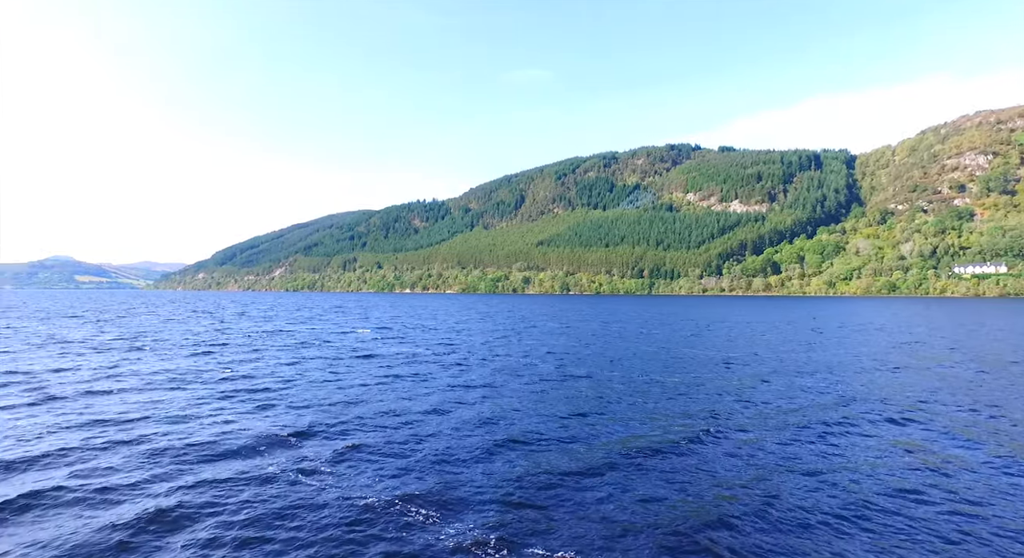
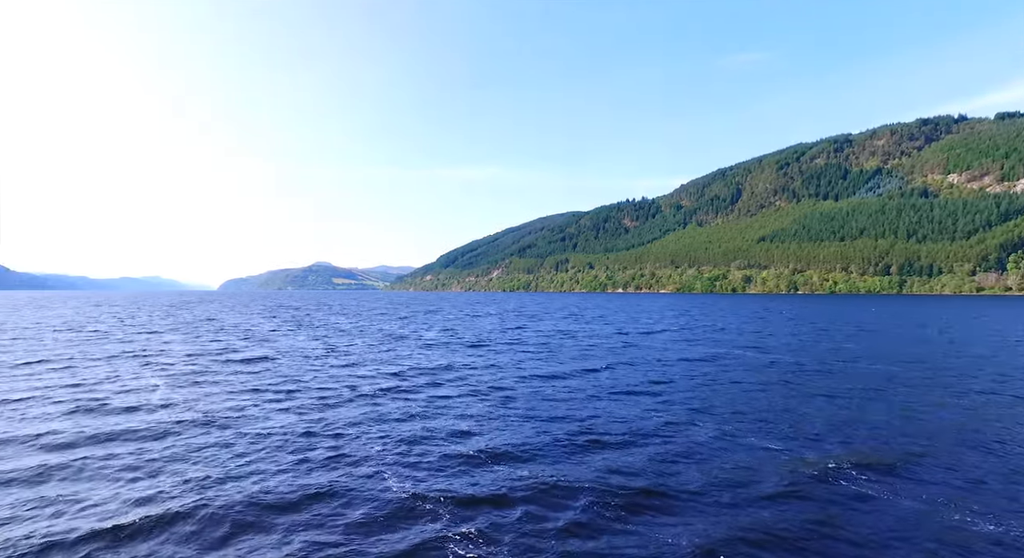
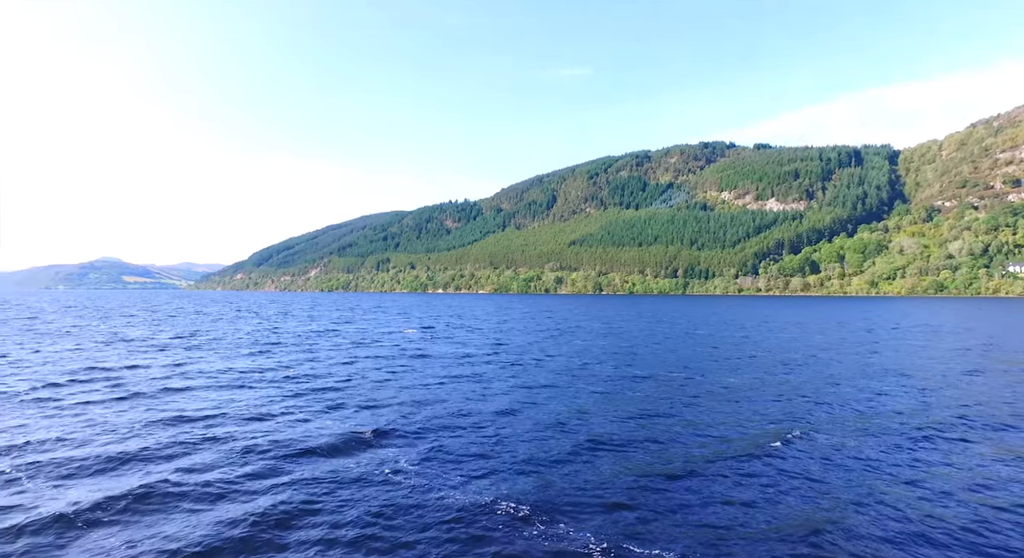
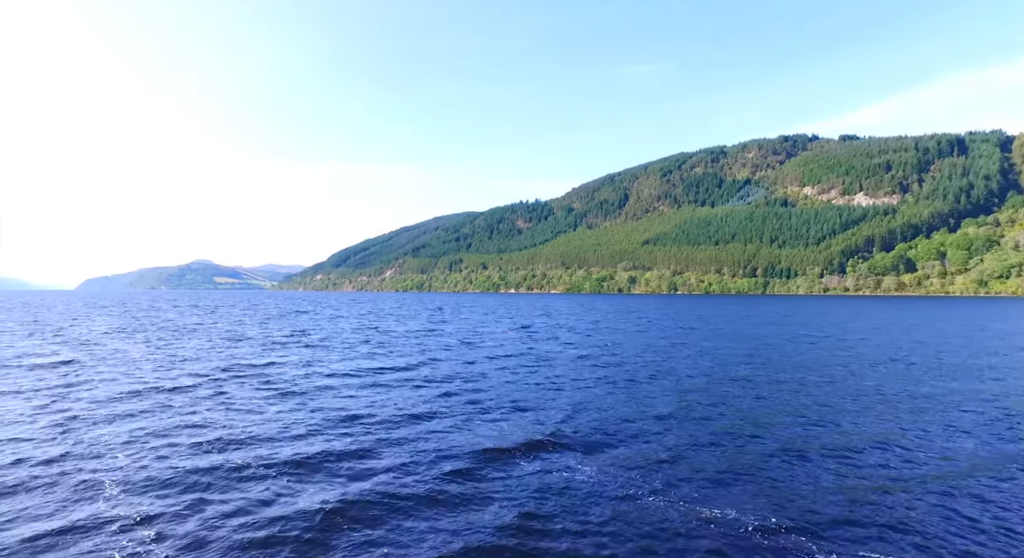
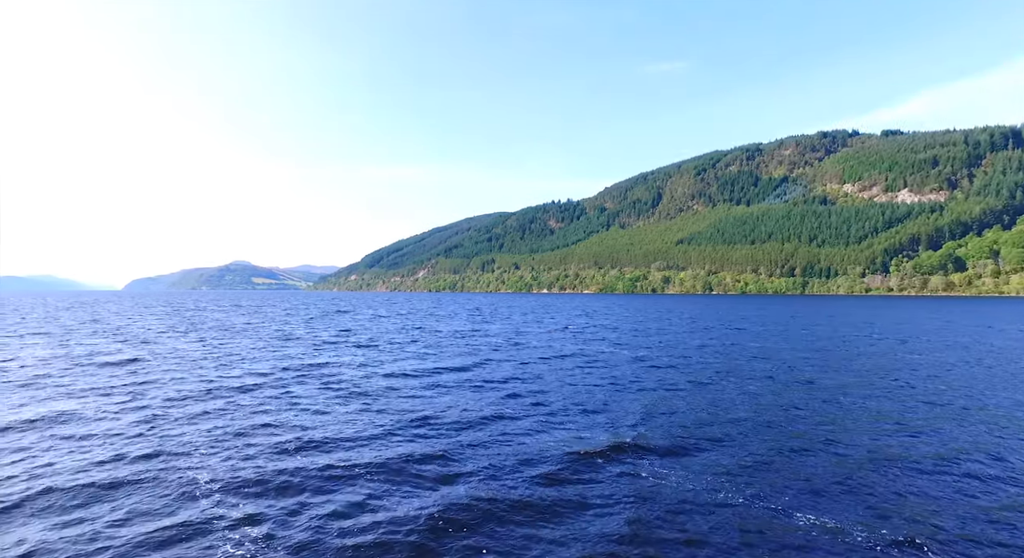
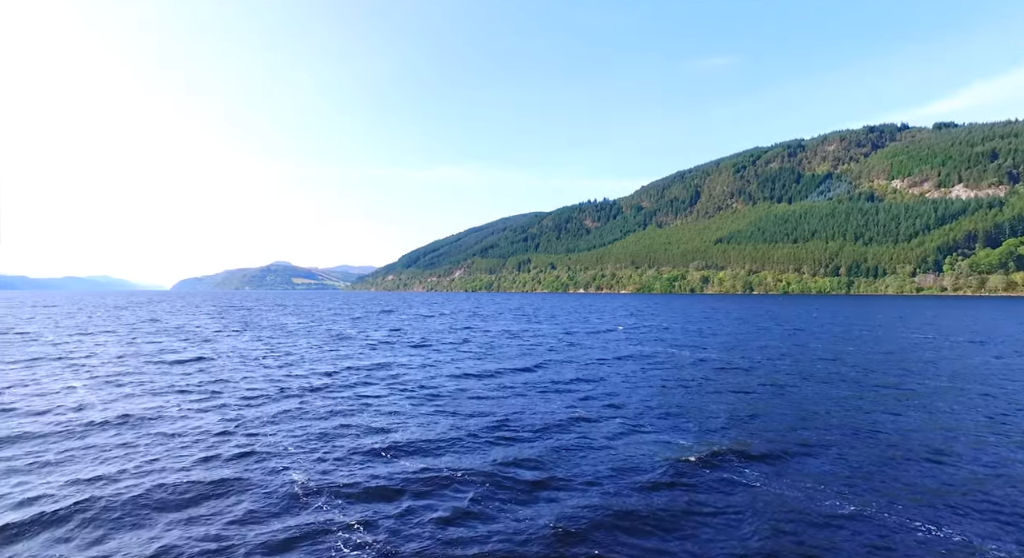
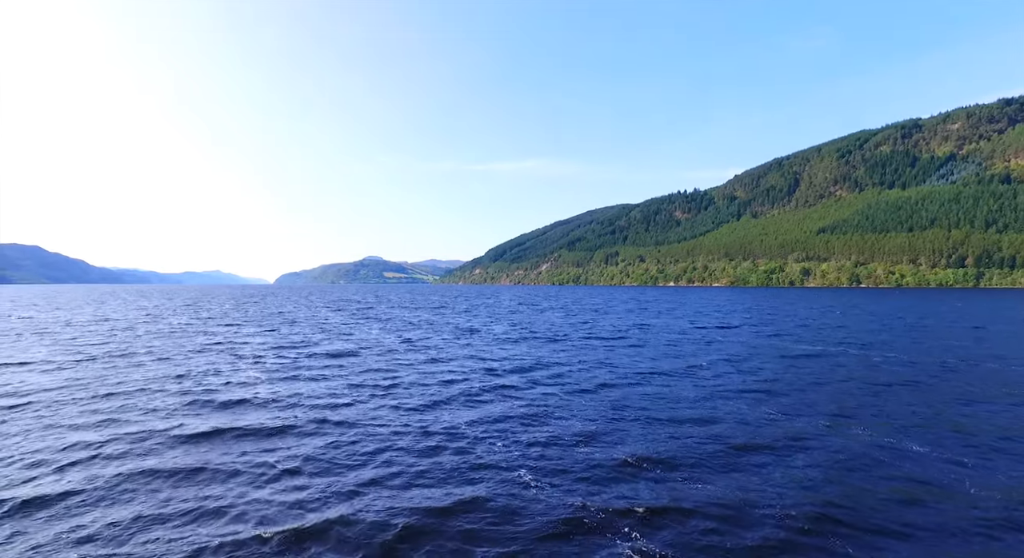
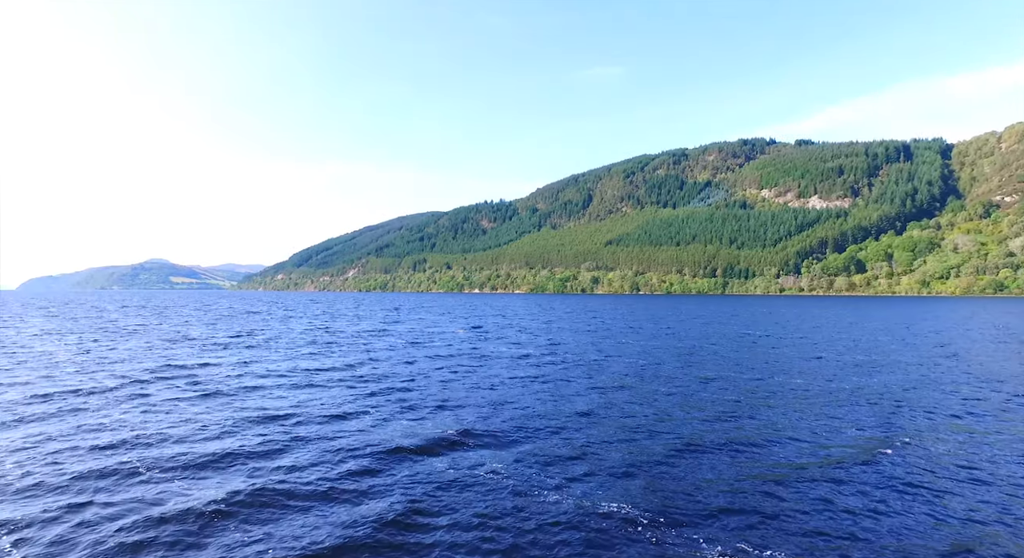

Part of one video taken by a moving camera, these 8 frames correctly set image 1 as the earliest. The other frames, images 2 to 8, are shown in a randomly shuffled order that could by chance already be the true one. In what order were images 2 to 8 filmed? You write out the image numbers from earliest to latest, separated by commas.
3, 8, 4, 5, 6, 2, 7
